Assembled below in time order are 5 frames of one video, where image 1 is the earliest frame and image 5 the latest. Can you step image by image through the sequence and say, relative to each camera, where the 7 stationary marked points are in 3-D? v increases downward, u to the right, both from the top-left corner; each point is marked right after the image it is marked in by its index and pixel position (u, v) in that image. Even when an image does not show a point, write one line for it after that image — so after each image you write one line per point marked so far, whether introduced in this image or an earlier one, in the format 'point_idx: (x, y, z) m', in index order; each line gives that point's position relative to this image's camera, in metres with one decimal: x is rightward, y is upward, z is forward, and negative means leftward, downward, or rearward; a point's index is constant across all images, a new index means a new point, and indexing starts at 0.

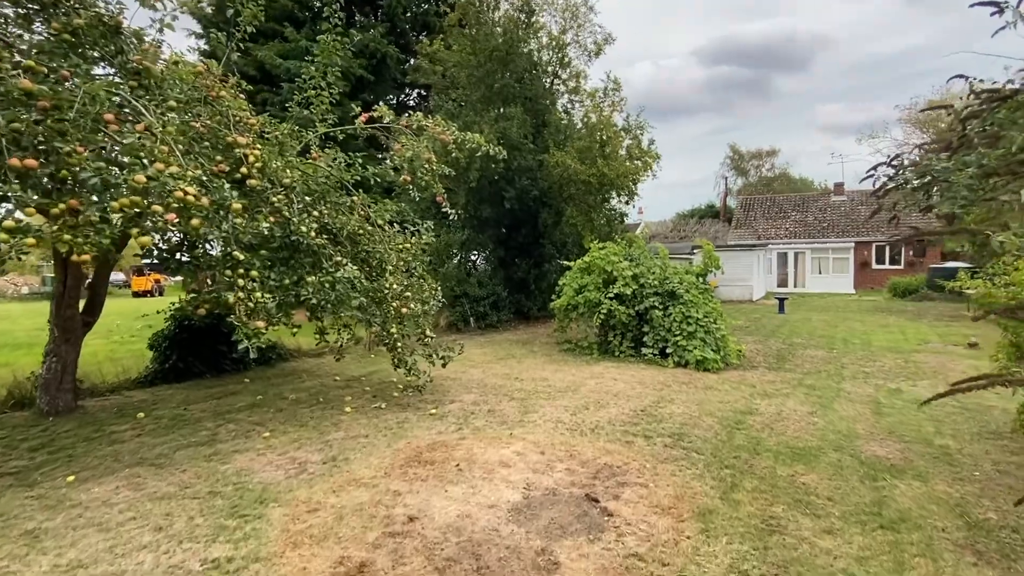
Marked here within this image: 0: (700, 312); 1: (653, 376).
0: (+3.3, -0.4, +9.2) m
1: (+2.1, -1.3, +8.0) m
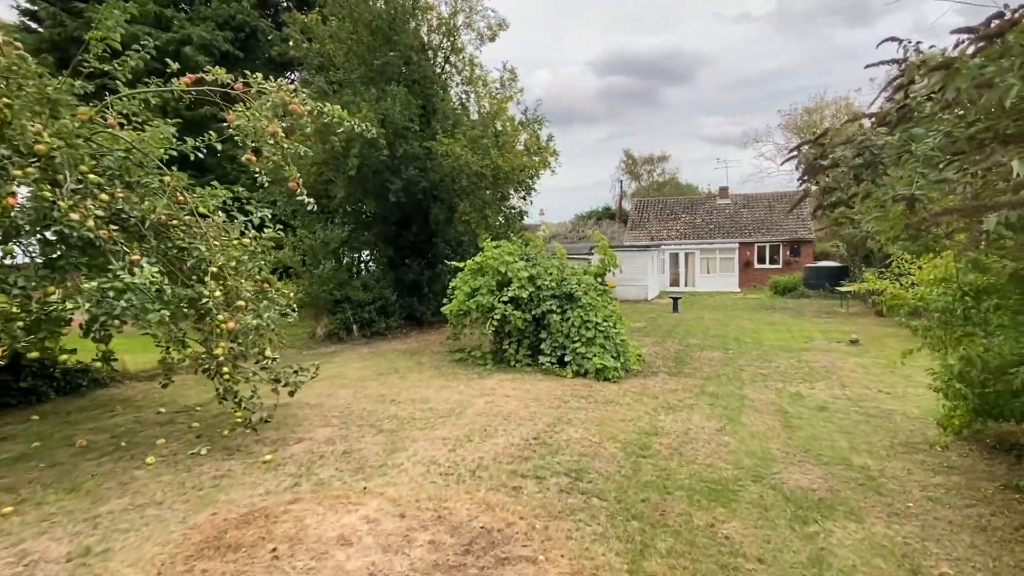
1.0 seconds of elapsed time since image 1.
0: (+1.4, -0.4, +8.5) m
1: (+0.5, -1.4, +7.0) m
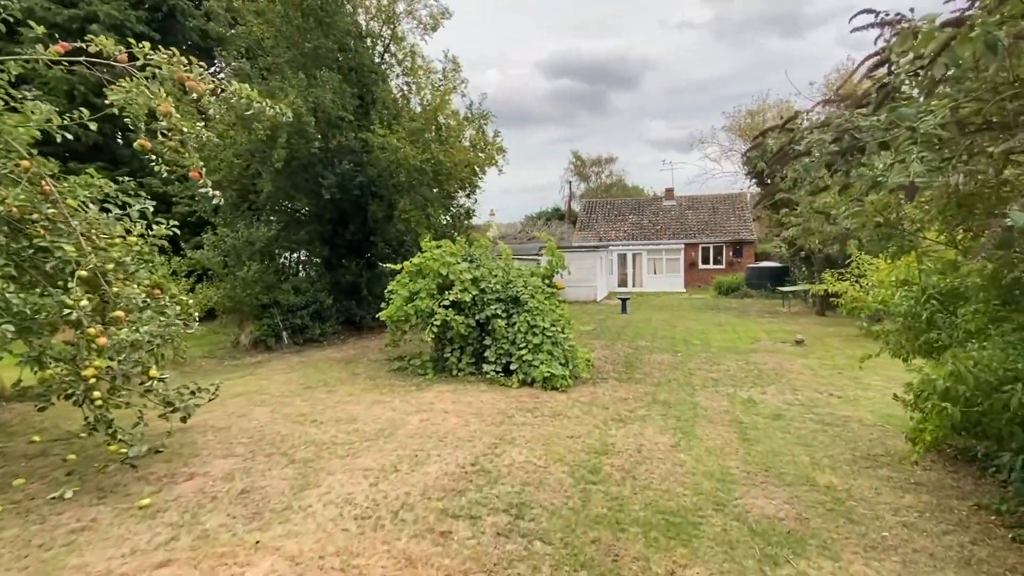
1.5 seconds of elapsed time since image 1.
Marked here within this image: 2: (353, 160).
0: (+0.5, -0.5, +8.0) m
1: (-0.2, -1.4, +6.4) m
2: (-3.4, +2.7, +11.3) m
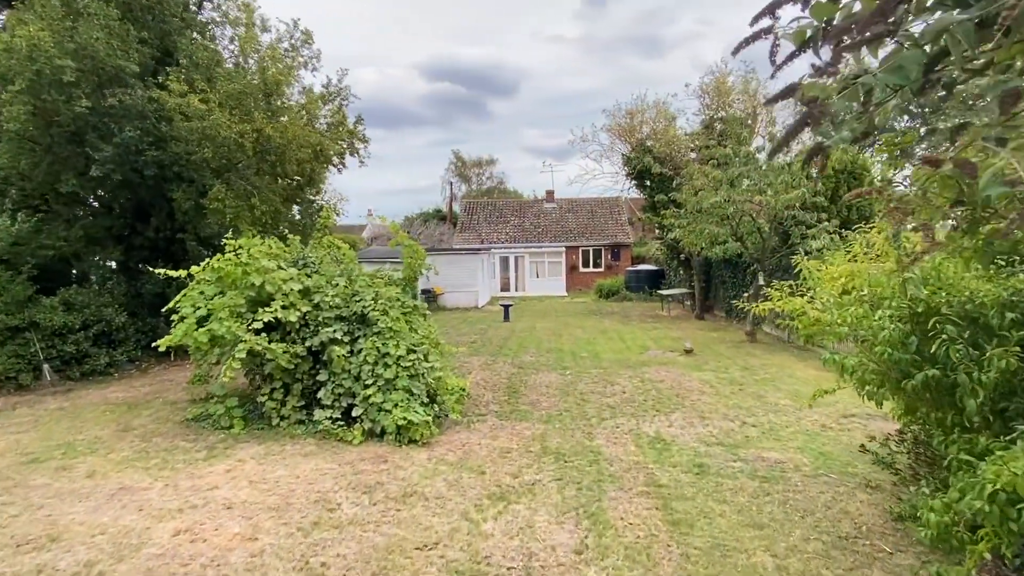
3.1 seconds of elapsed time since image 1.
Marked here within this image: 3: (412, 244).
0: (-1.2, -0.6, +6.0) m
1: (-1.6, -1.6, +4.3) m
2: (-5.8, +2.5, +8.4) m
3: (-1.2, +0.5, +7.1) m
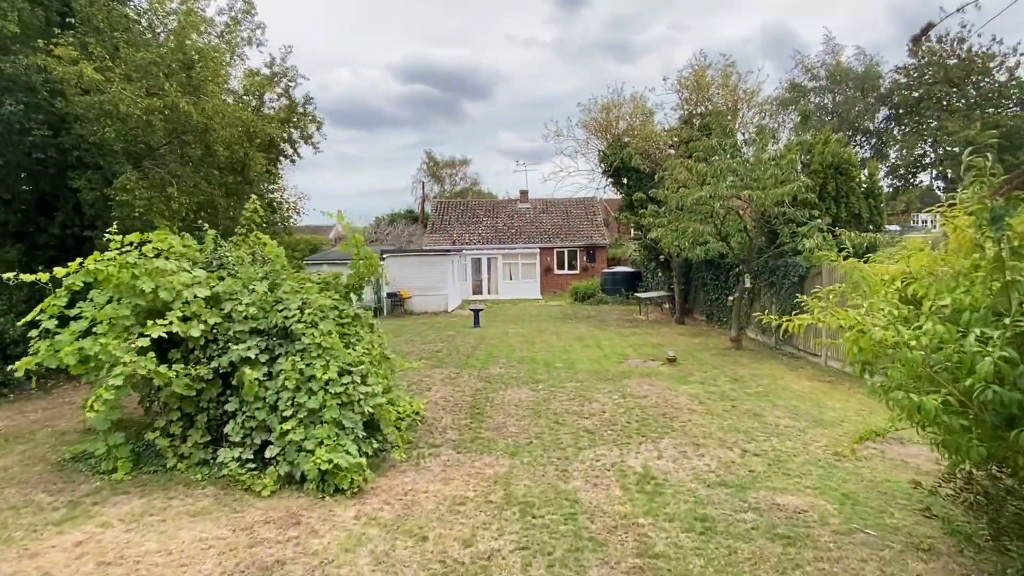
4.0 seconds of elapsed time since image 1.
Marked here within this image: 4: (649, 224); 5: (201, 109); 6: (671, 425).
0: (-1.6, -0.7, +4.9) m
1: (-1.9, -1.6, +3.2) m
2: (-6.3, +2.4, +7.1) m
3: (-1.7, +0.4, +6.0) m
4: (+3.8, +1.8, +14.9) m
5: (-4.3, +2.5, +7.4) m
6: (+1.9, -1.6, +6.3) m
